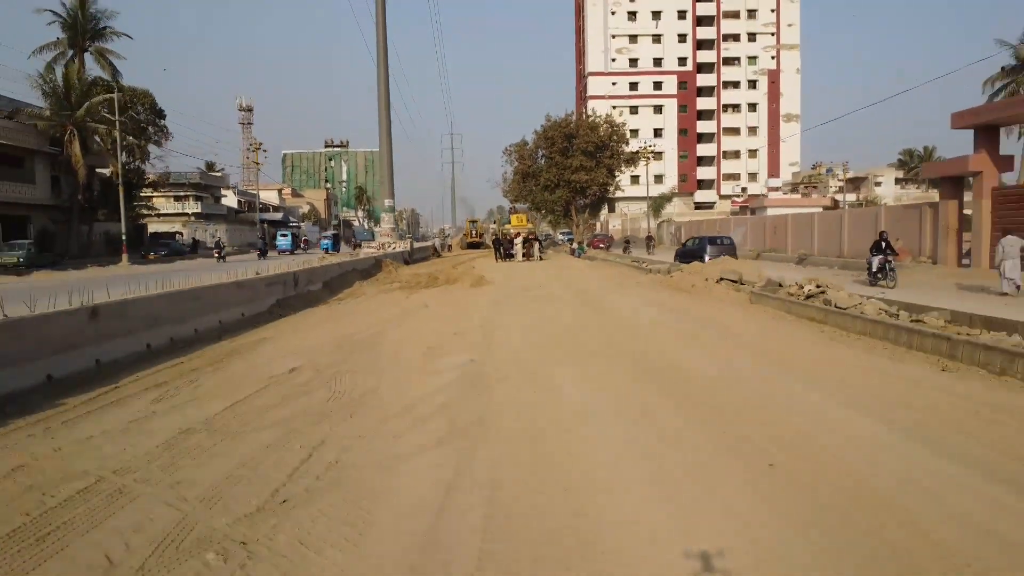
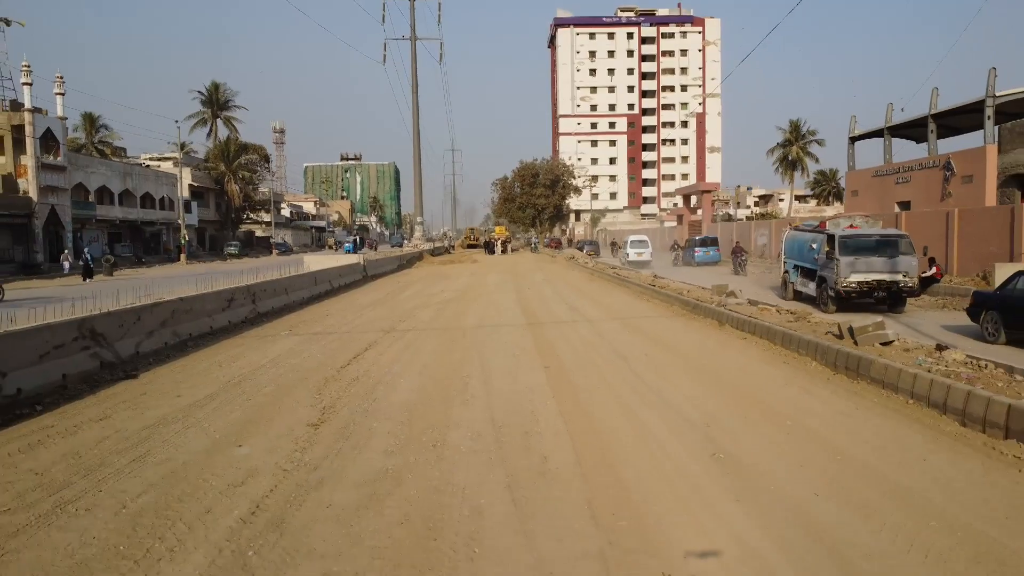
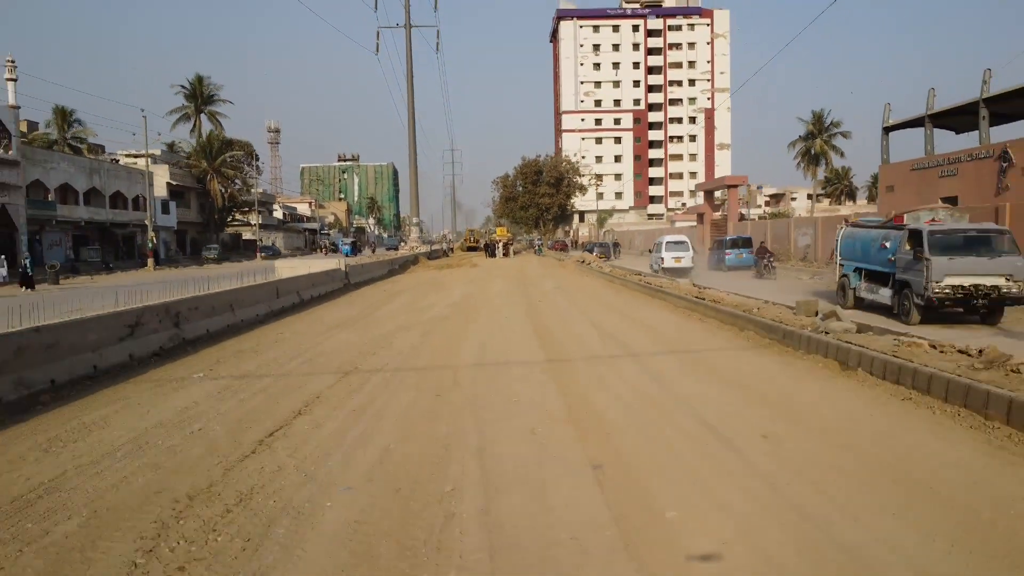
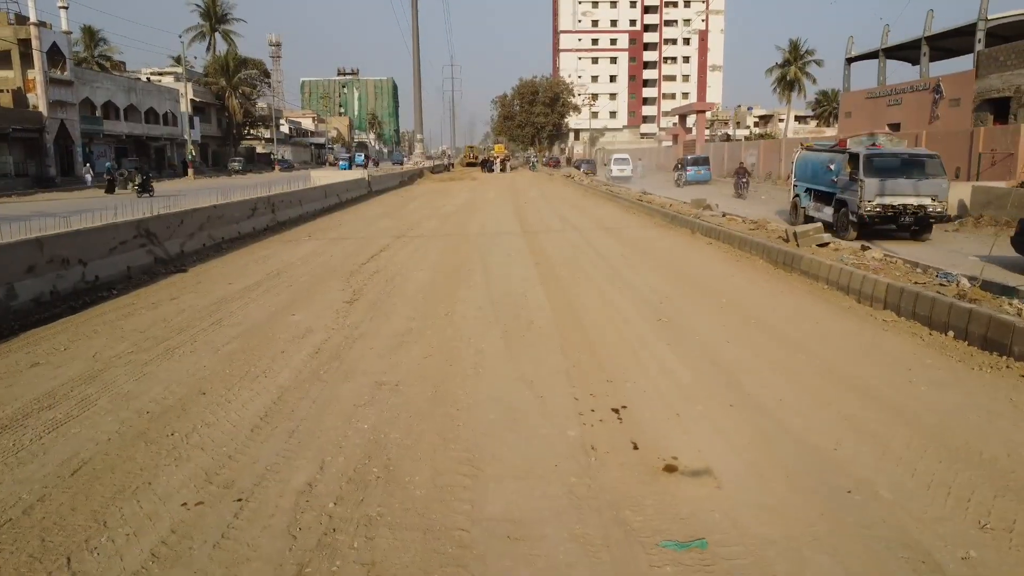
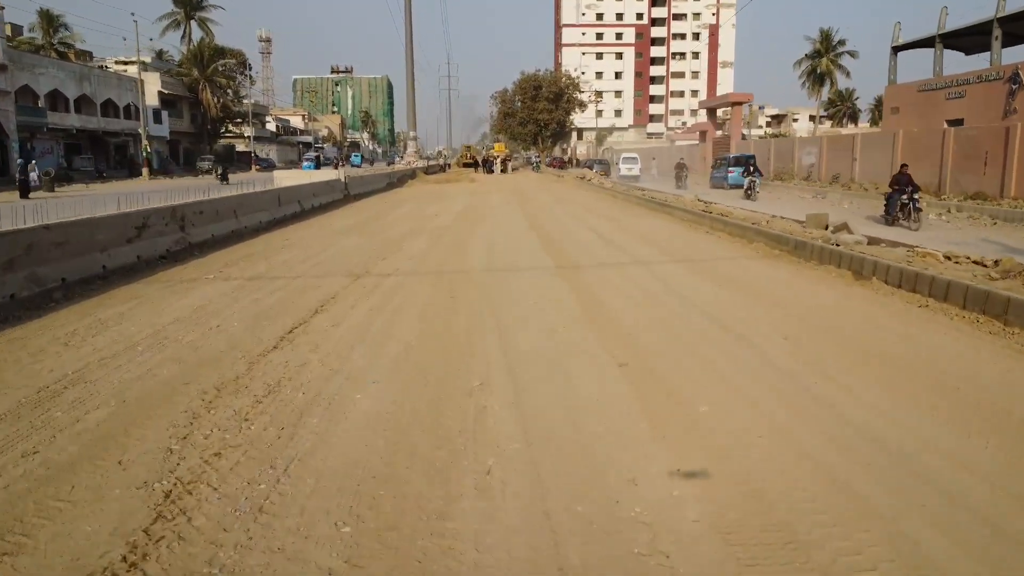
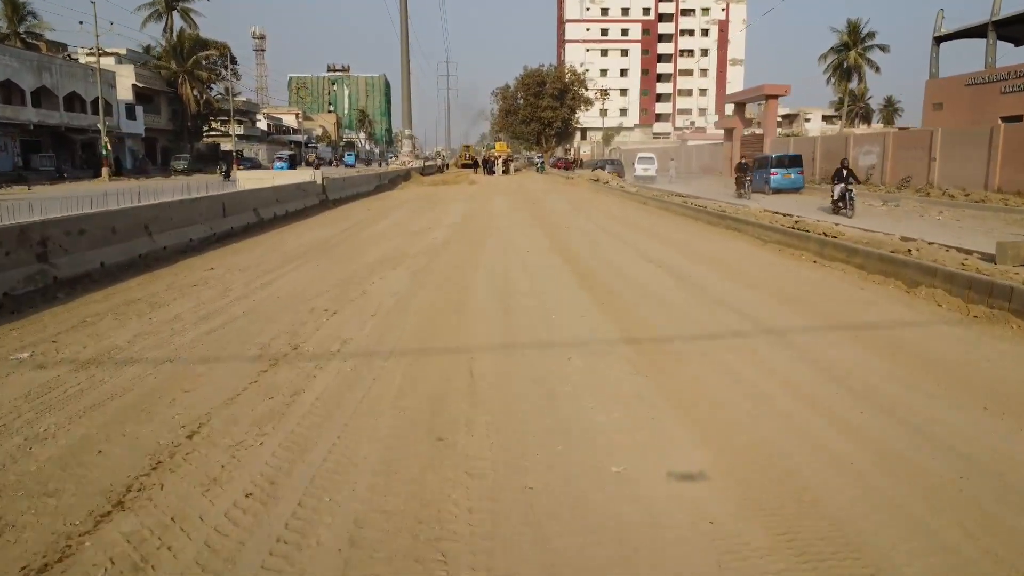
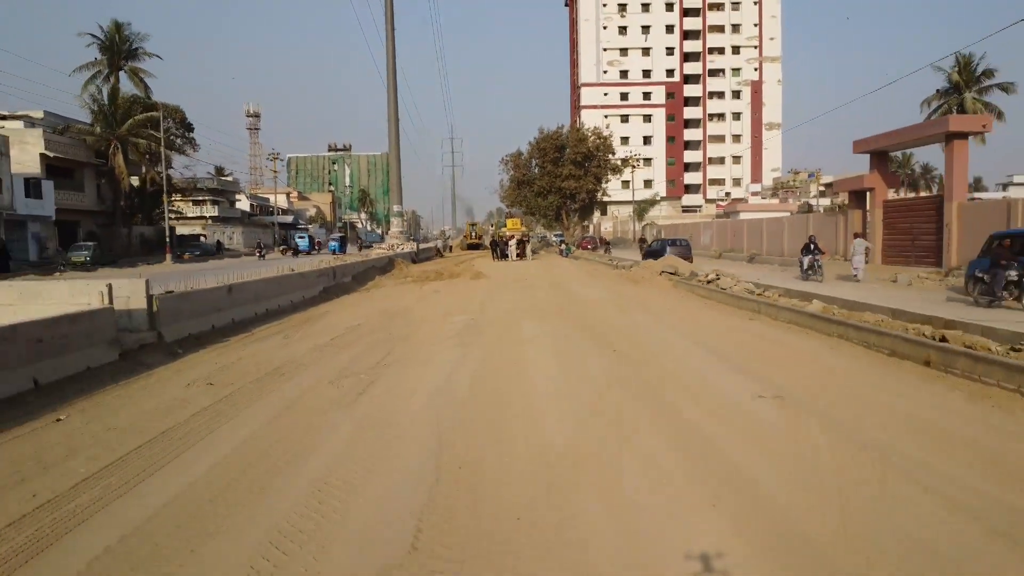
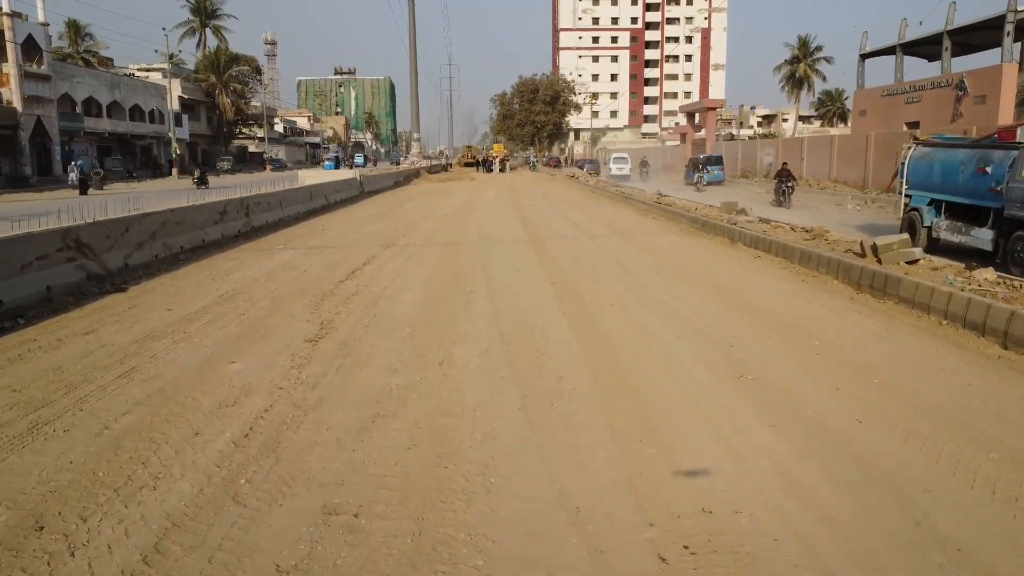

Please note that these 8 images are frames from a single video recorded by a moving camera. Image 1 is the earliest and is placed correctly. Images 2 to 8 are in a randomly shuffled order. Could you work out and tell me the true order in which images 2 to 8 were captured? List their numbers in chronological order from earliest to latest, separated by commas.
7, 3, 2, 4, 8, 5, 6
